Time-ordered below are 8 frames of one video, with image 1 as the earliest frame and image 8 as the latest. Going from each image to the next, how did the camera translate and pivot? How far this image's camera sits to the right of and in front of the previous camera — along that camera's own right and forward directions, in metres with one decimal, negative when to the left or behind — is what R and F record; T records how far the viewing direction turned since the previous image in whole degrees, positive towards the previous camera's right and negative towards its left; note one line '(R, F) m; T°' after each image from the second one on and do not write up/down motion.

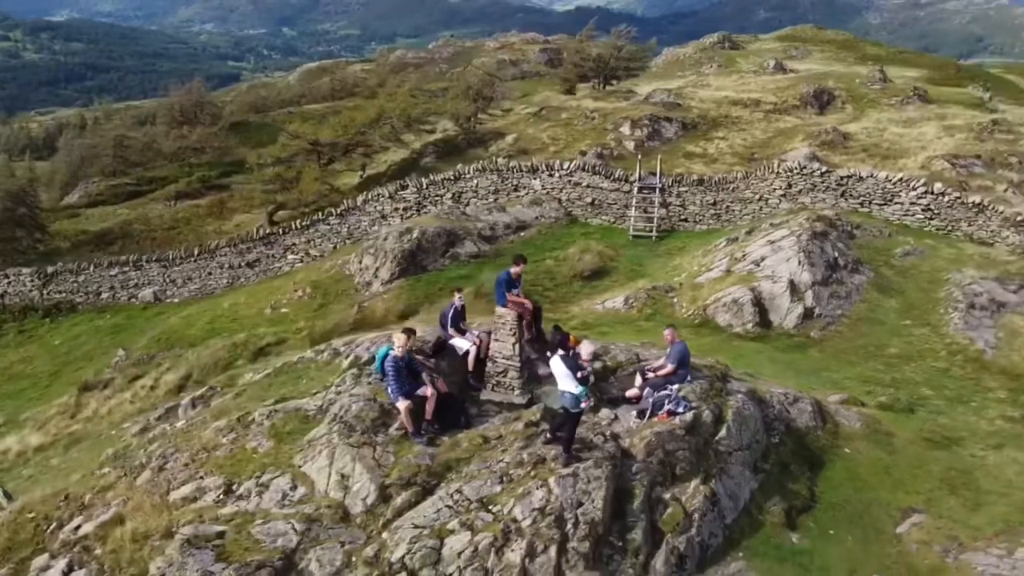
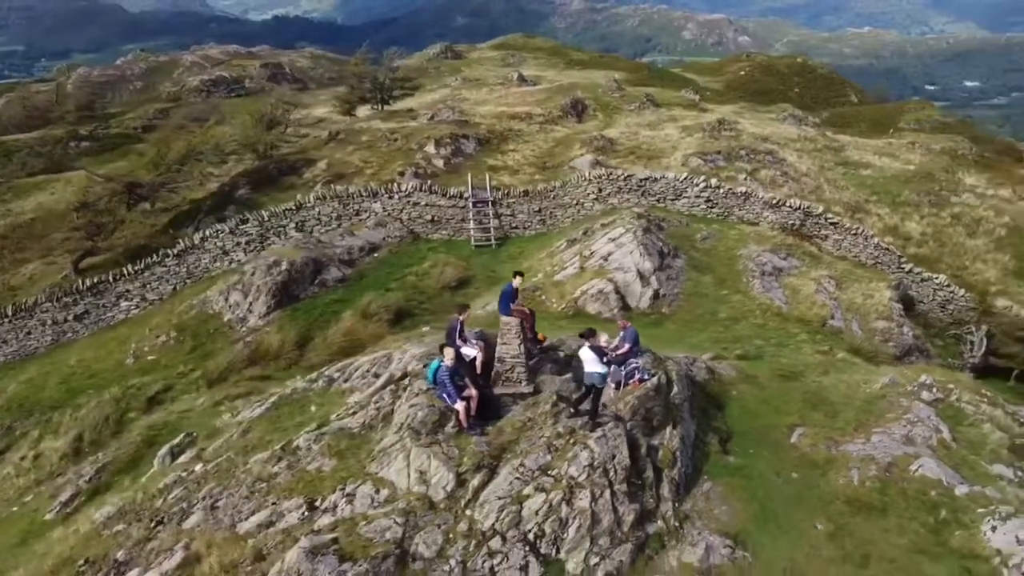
(-4.8, -2.1) m; +18°
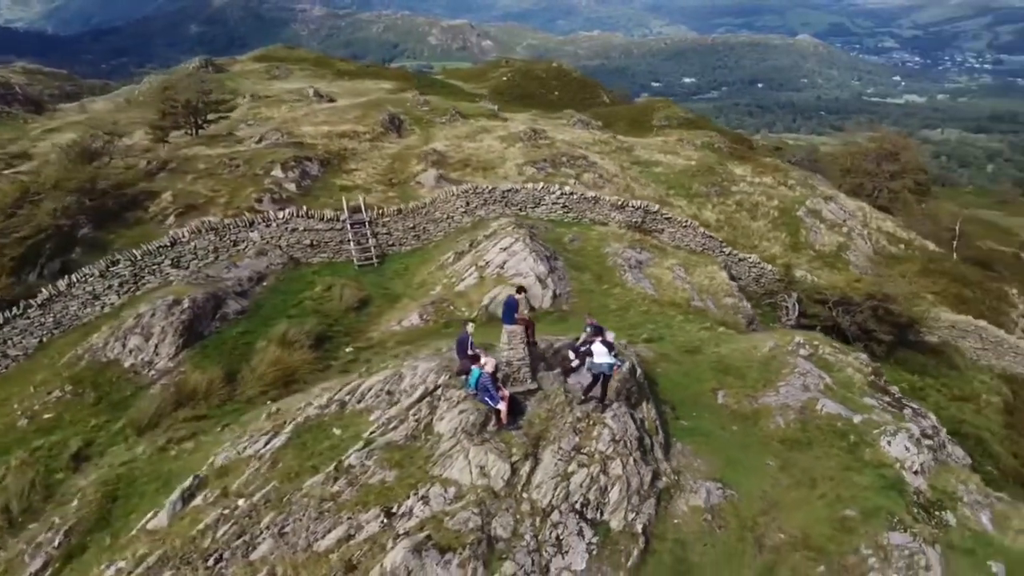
(-4.8, -1.6) m; +16°
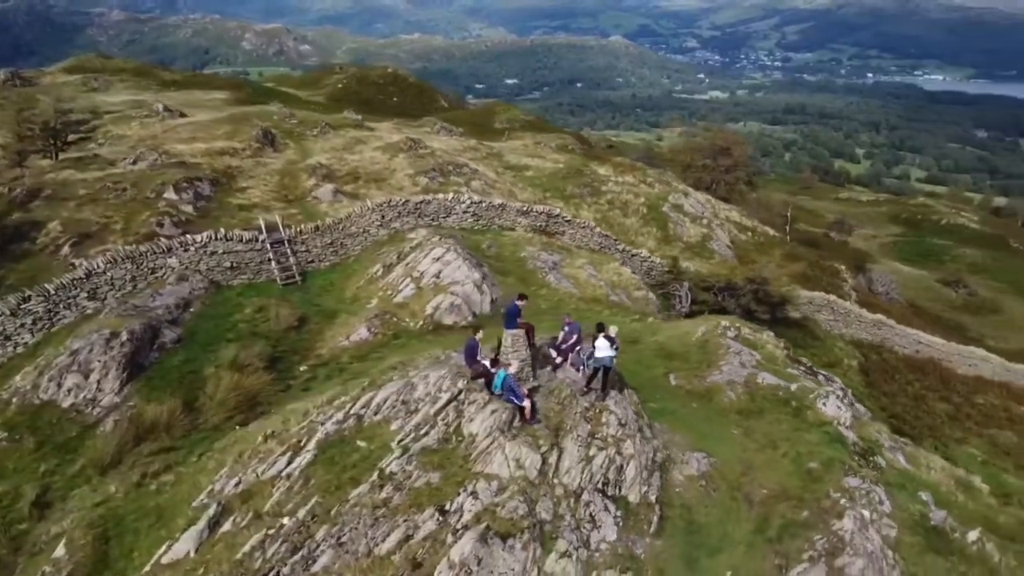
(-3.7, -1.2) m; +11°
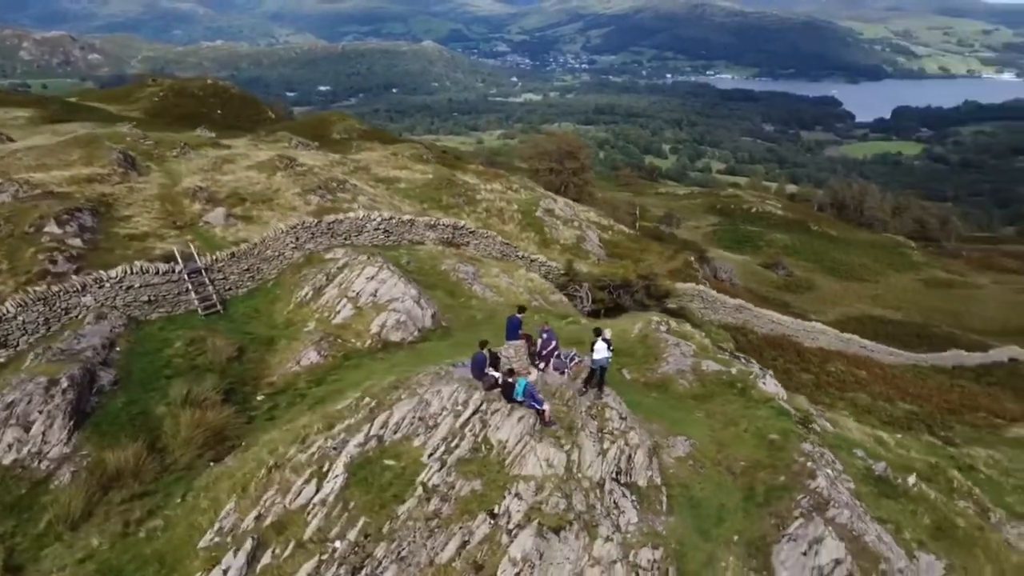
(-4.2, -1.0) m; +12°
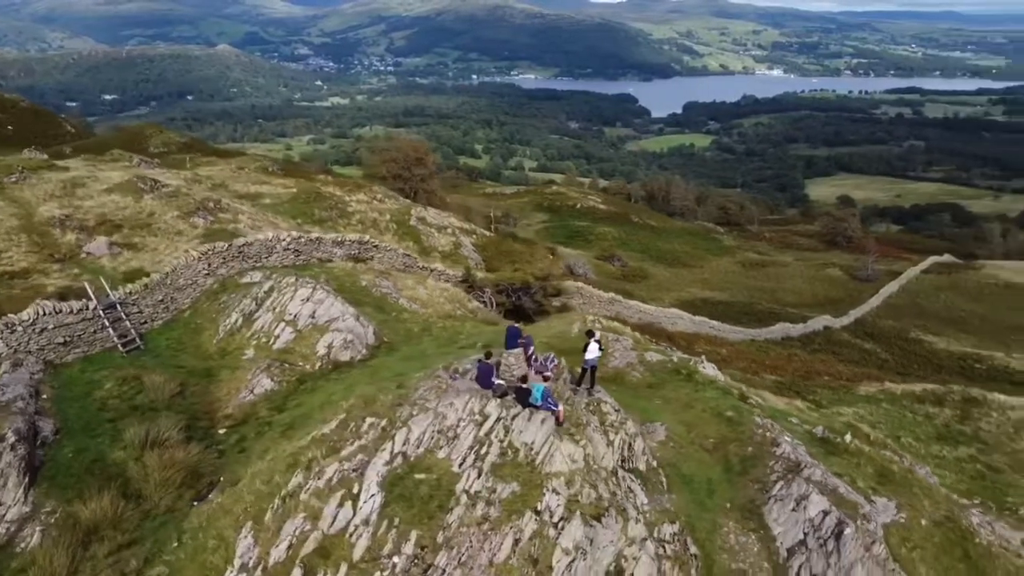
(-4.6, -0.9) m; +12°
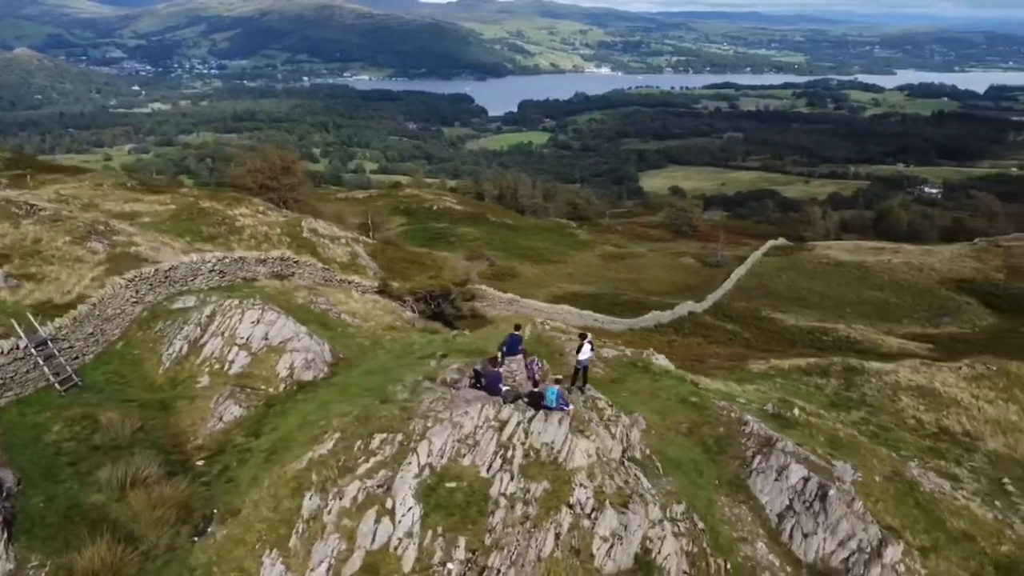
(-4.2, -0.8) m; +11°
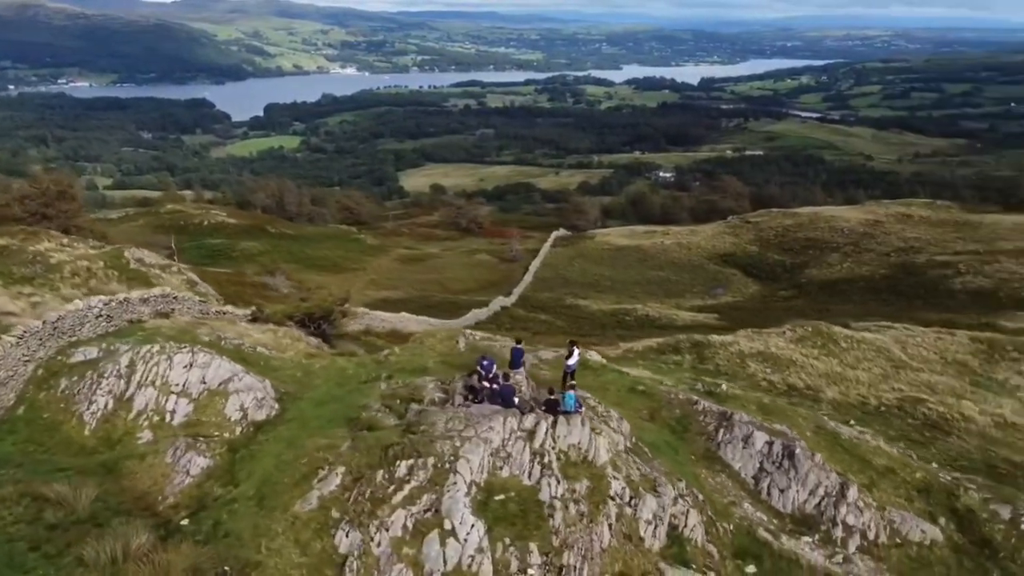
(-6.7, -0.4) m; +16°
